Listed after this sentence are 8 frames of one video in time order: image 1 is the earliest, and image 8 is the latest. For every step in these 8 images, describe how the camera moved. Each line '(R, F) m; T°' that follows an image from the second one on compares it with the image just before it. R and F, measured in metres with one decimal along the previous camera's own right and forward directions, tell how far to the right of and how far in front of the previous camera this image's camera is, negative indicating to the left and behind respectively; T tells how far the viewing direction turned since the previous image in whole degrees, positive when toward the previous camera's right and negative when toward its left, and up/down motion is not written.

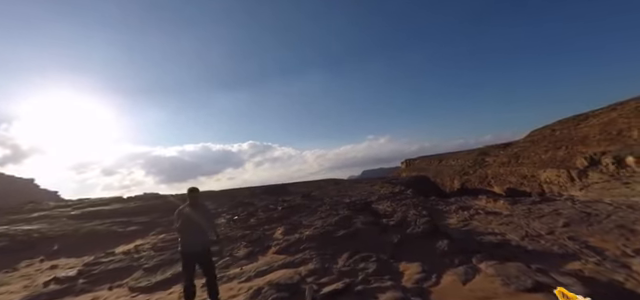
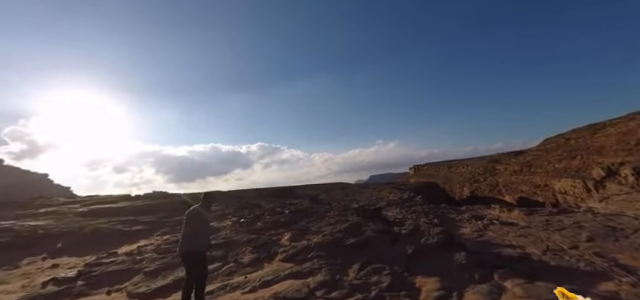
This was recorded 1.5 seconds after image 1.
(-0.2, +0.6) m; -2°
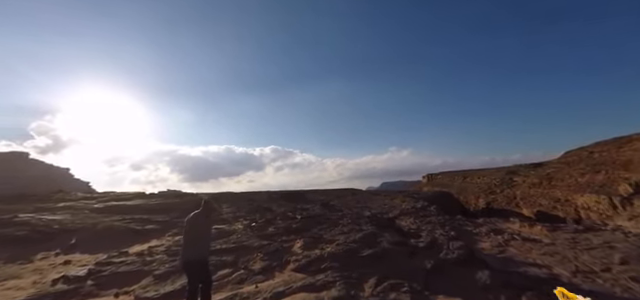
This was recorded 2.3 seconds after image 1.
(-0.2, +0.4) m; -3°
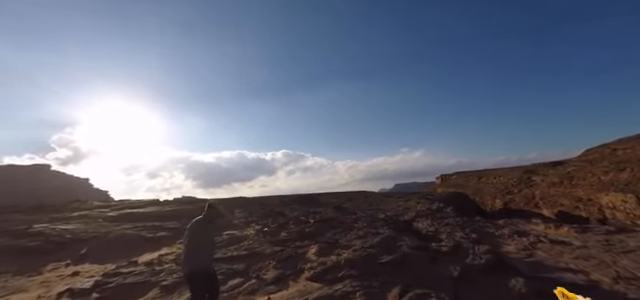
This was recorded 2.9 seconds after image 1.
(-0.1, +0.7) m; -2°
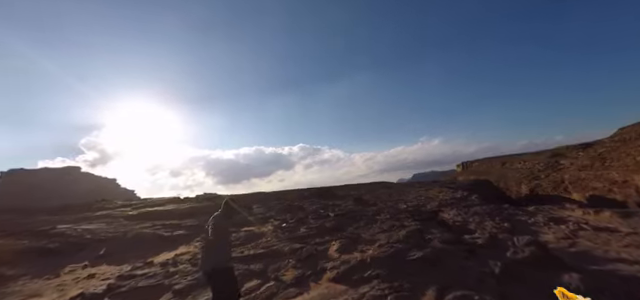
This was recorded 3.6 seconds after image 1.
(-0.1, +1.0) m; -4°
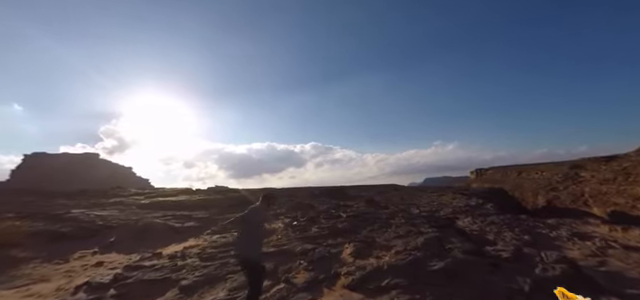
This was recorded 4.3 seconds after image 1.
(-0.3, +0.5) m; -3°
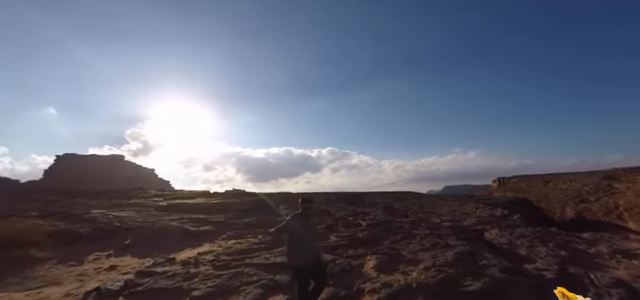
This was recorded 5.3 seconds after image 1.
(-0.2, +0.7) m; -4°
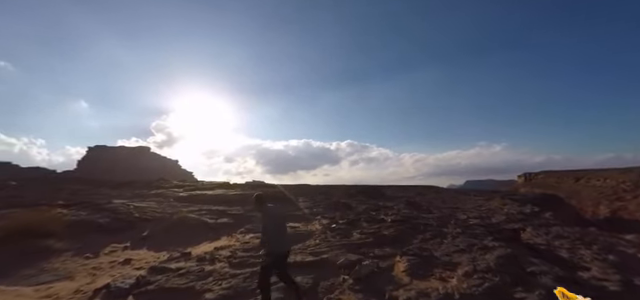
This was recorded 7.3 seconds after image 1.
(-0.2, +1.0) m; -4°
